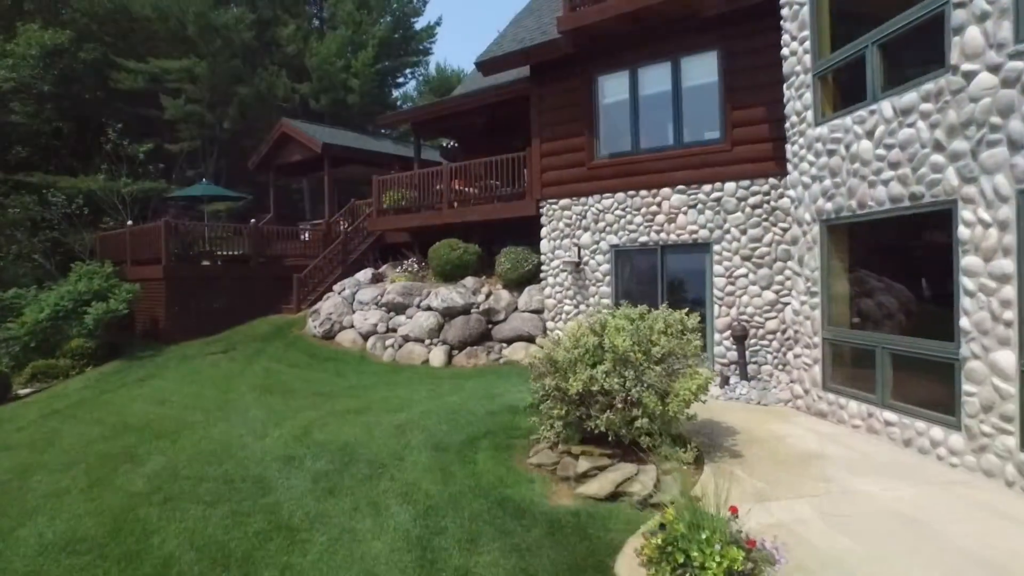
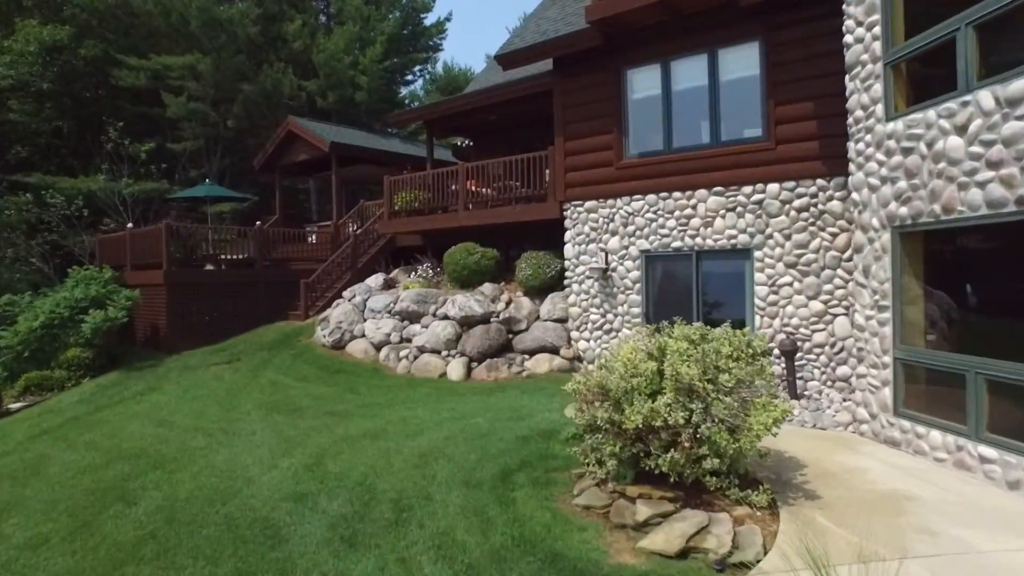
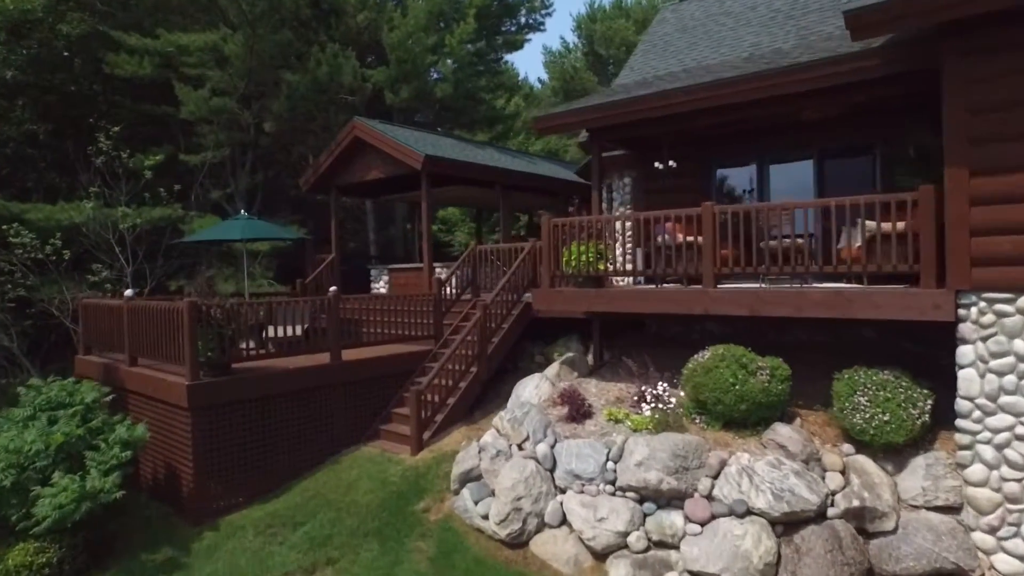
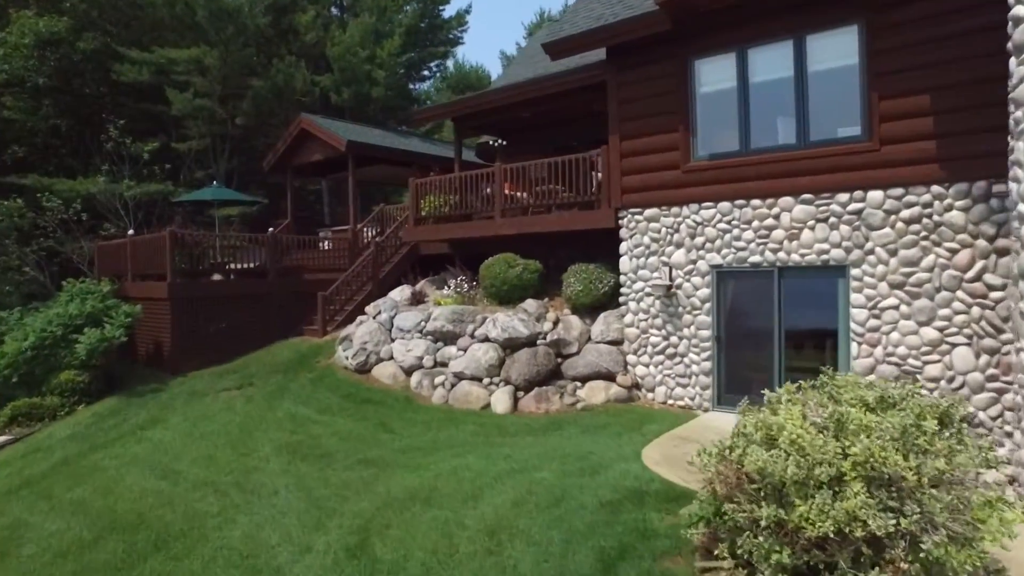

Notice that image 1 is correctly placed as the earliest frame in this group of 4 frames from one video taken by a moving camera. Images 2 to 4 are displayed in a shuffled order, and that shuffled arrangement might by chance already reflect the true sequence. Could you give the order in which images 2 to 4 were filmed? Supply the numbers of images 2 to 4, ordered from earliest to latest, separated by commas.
2, 4, 3
